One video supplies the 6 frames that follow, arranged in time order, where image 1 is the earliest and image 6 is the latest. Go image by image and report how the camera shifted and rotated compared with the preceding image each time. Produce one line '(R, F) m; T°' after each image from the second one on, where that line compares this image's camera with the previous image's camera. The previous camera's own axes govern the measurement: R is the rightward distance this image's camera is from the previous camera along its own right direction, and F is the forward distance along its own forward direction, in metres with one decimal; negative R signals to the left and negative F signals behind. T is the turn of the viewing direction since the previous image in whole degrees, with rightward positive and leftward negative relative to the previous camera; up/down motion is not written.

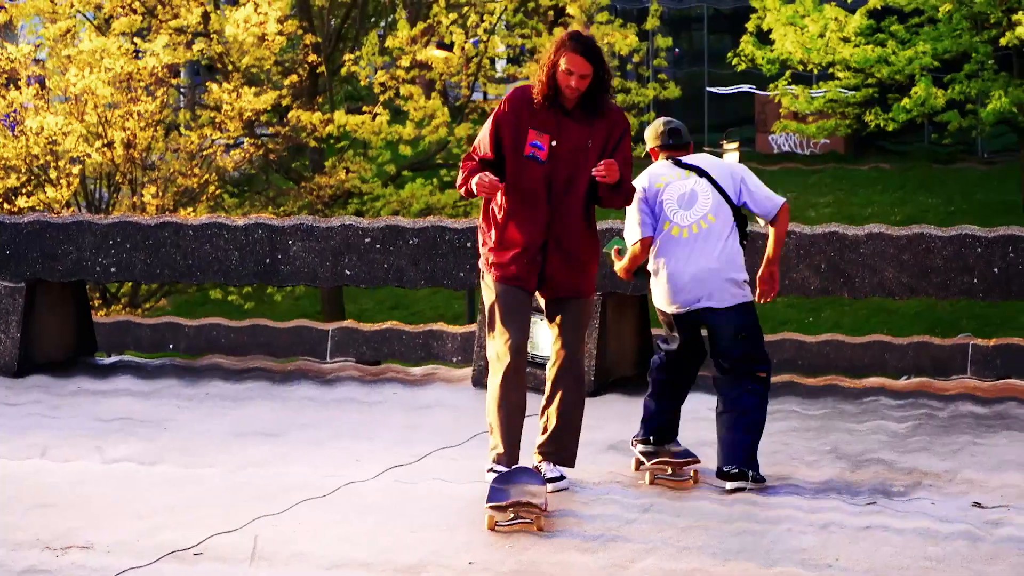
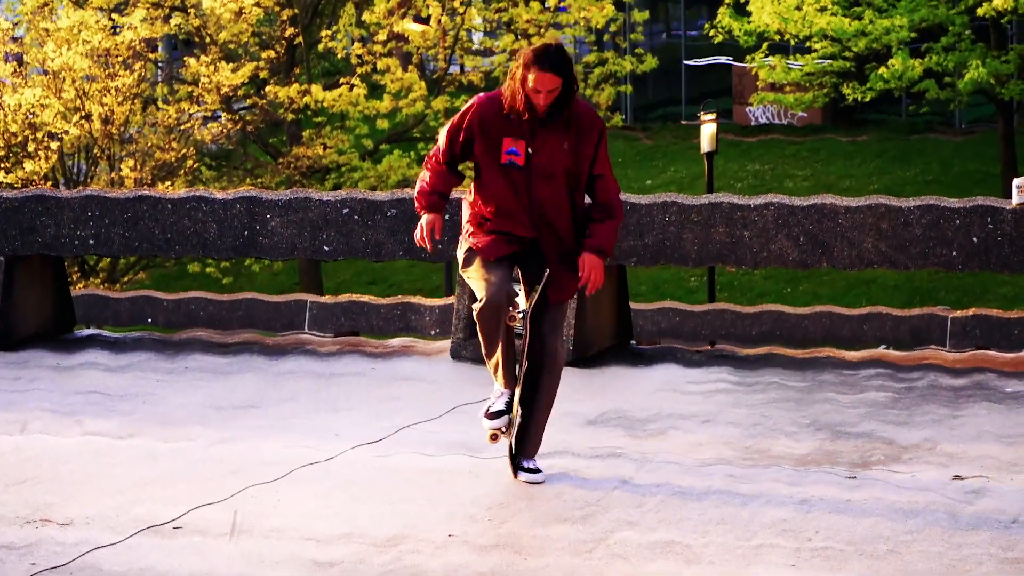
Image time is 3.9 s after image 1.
(0.0, 0.0) m; +1°
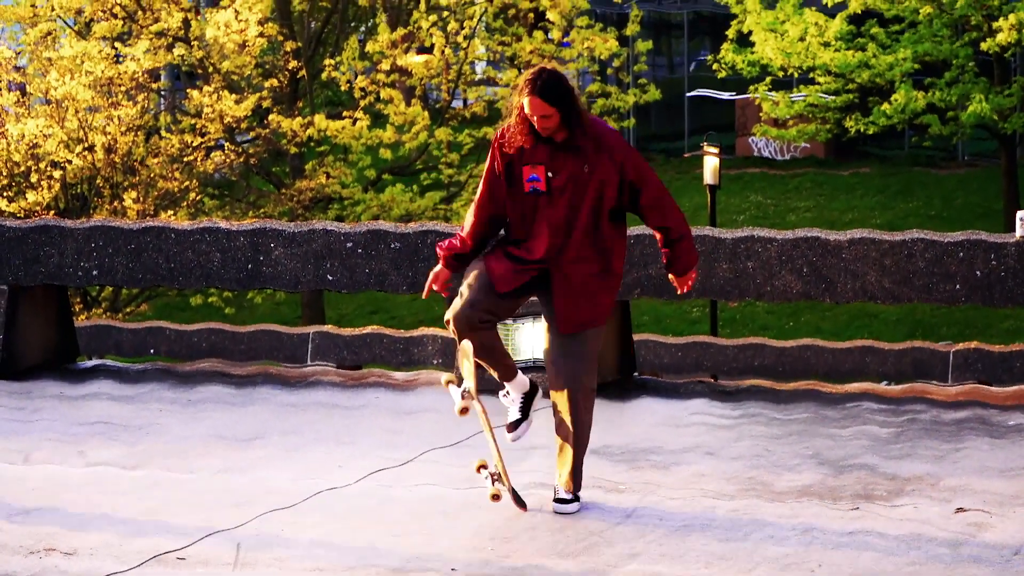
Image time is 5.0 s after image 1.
(0.0, 0.0) m; 0°
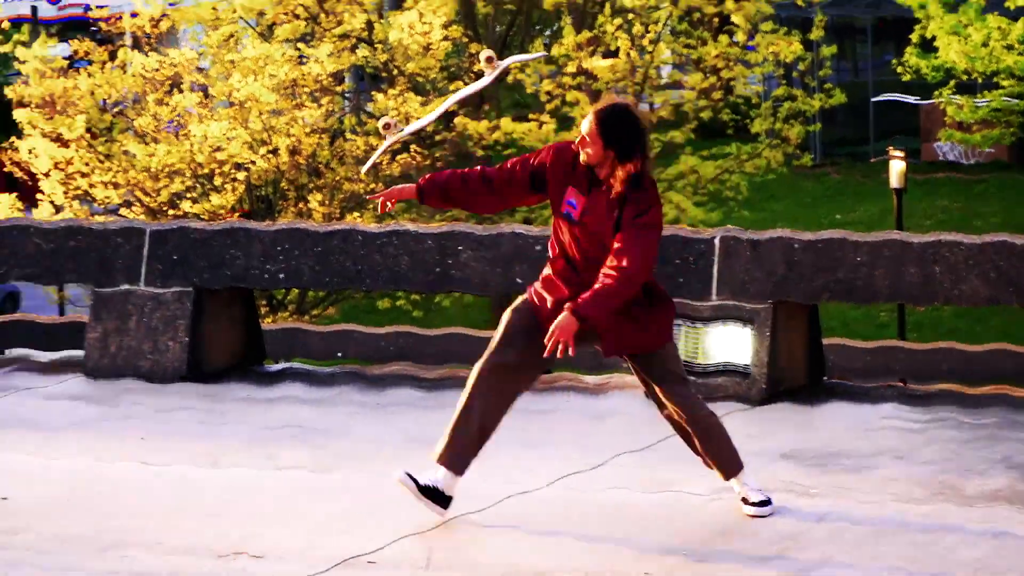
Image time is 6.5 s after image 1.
(-0.9, 0.0) m; 0°
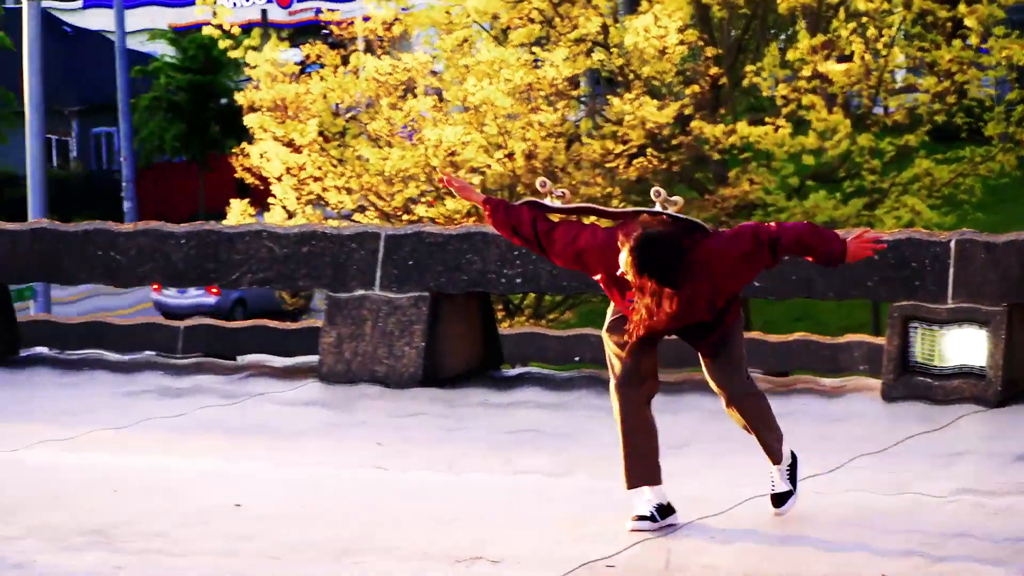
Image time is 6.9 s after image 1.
(-1.3, 0.0) m; +1°
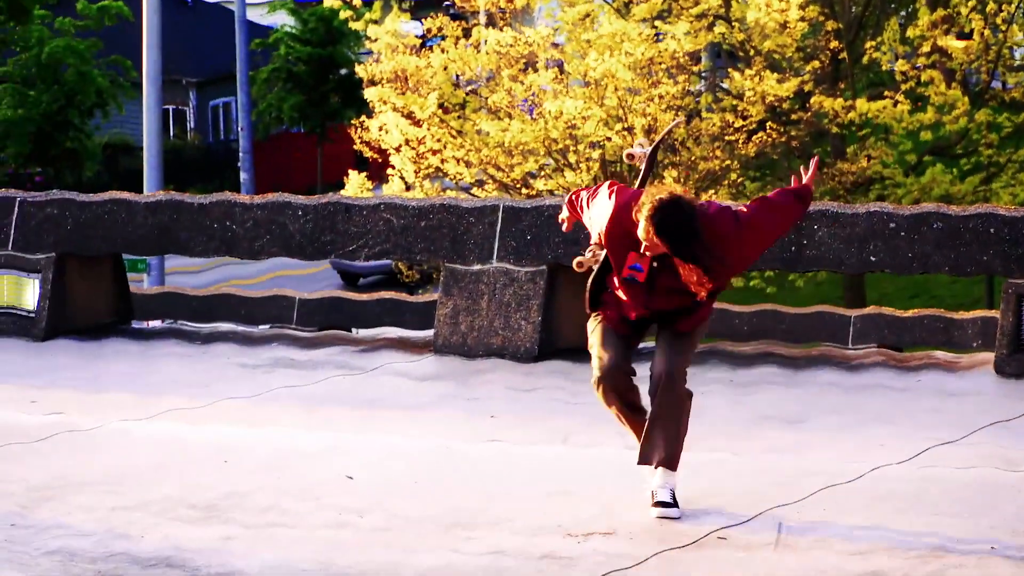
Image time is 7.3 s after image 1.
(-0.6, 0.0) m; +1°
